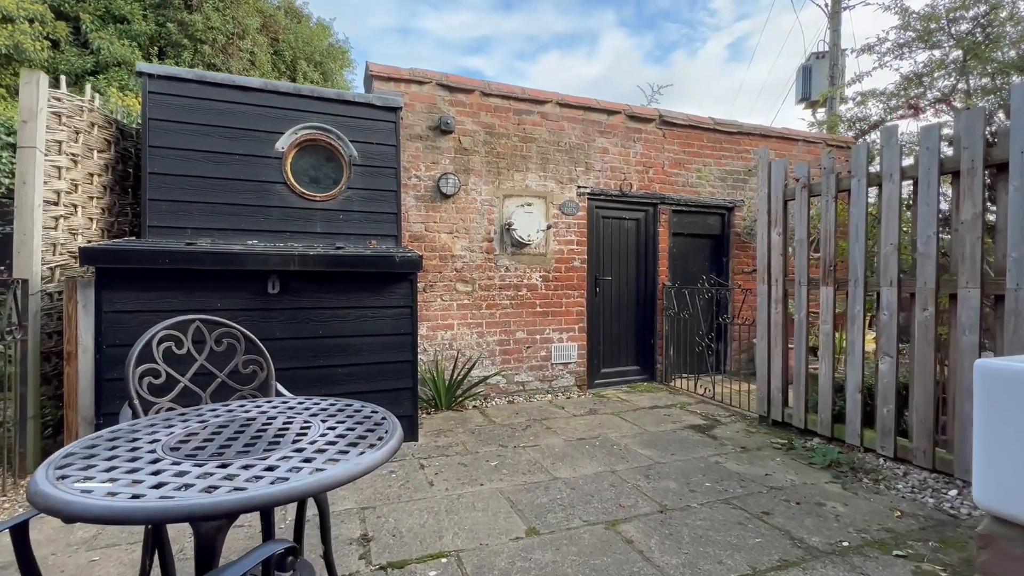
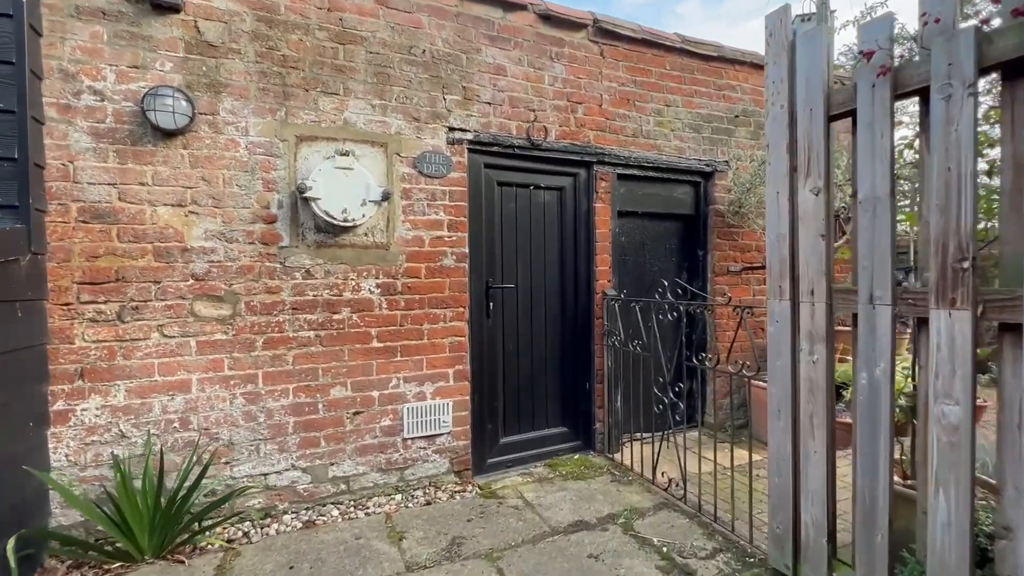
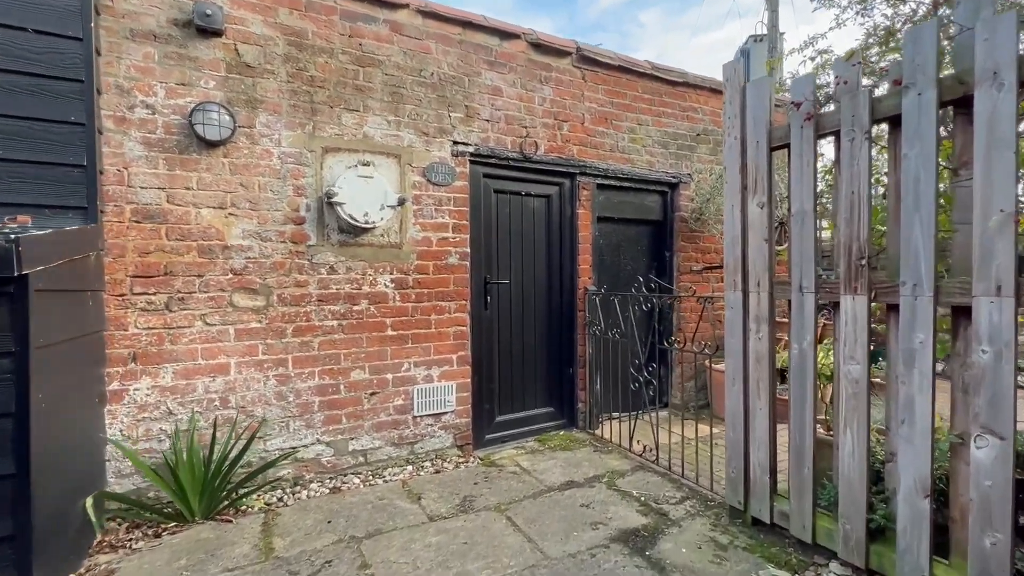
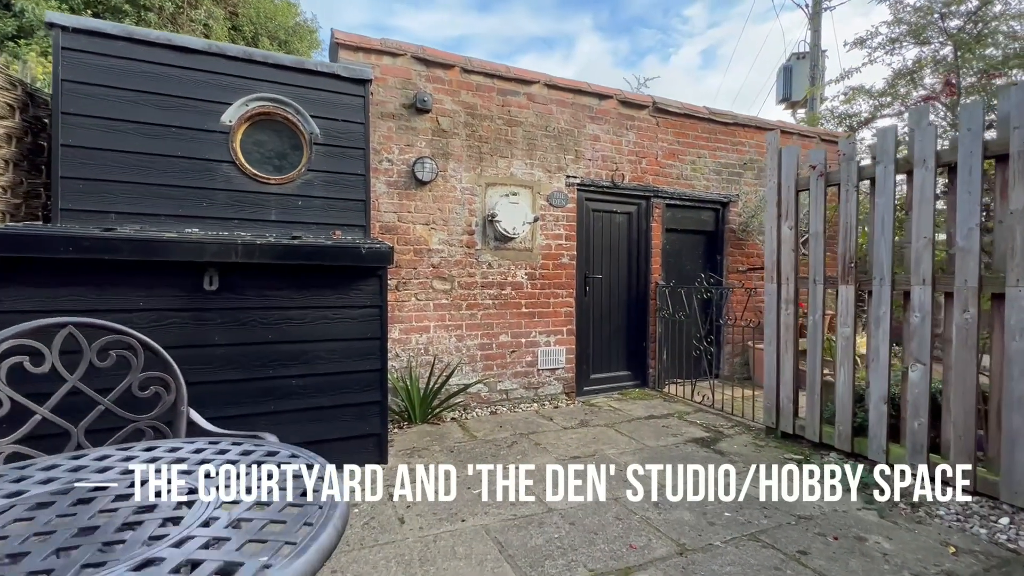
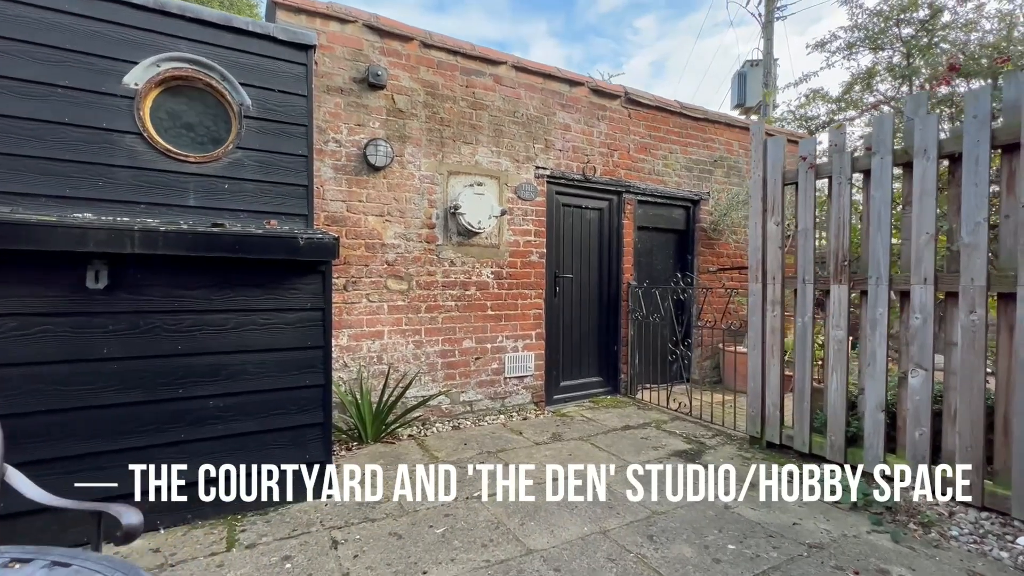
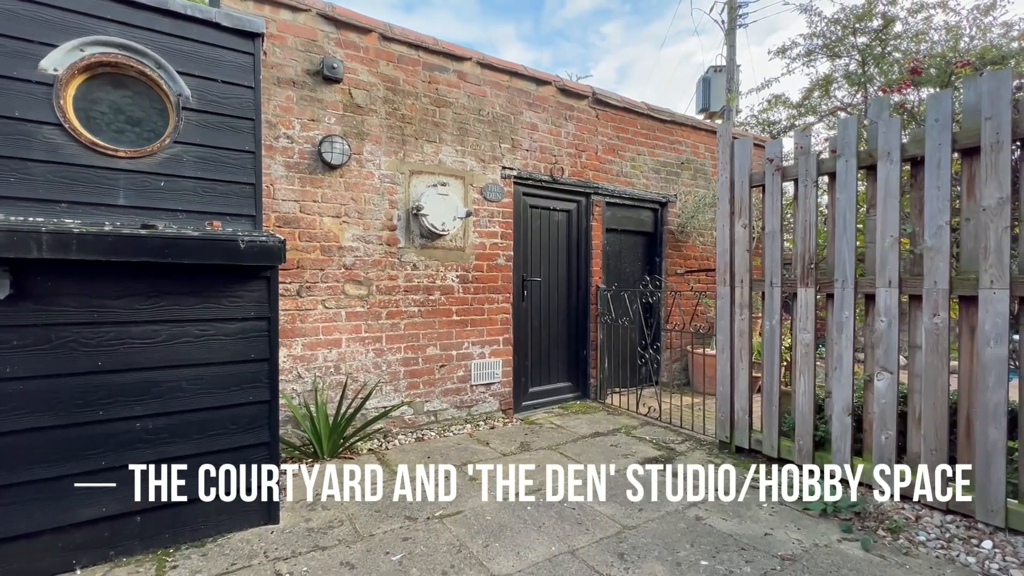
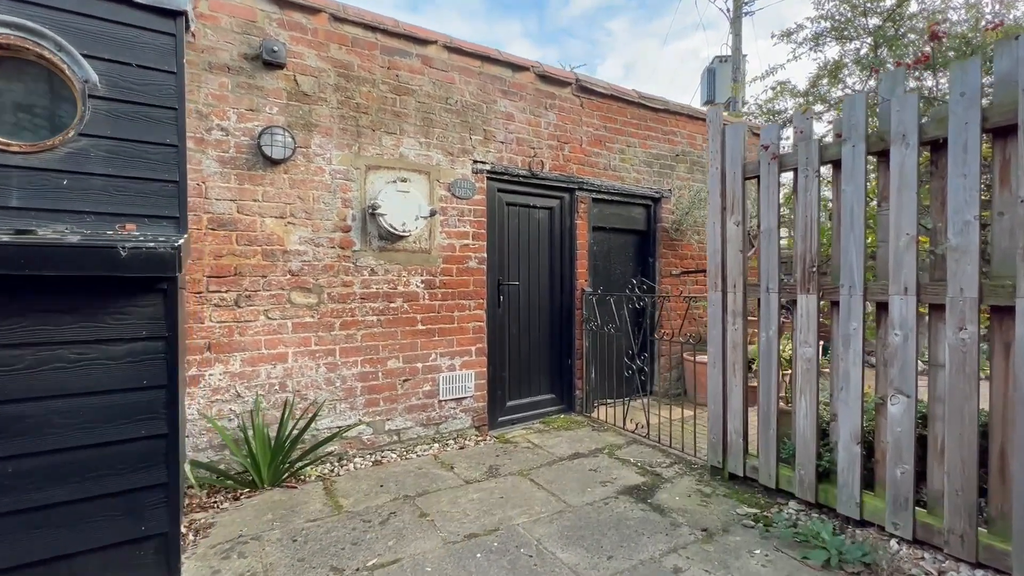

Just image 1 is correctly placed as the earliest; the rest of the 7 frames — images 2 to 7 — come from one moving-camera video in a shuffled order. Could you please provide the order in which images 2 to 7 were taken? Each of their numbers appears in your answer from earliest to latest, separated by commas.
4, 5, 6, 7, 3, 2
